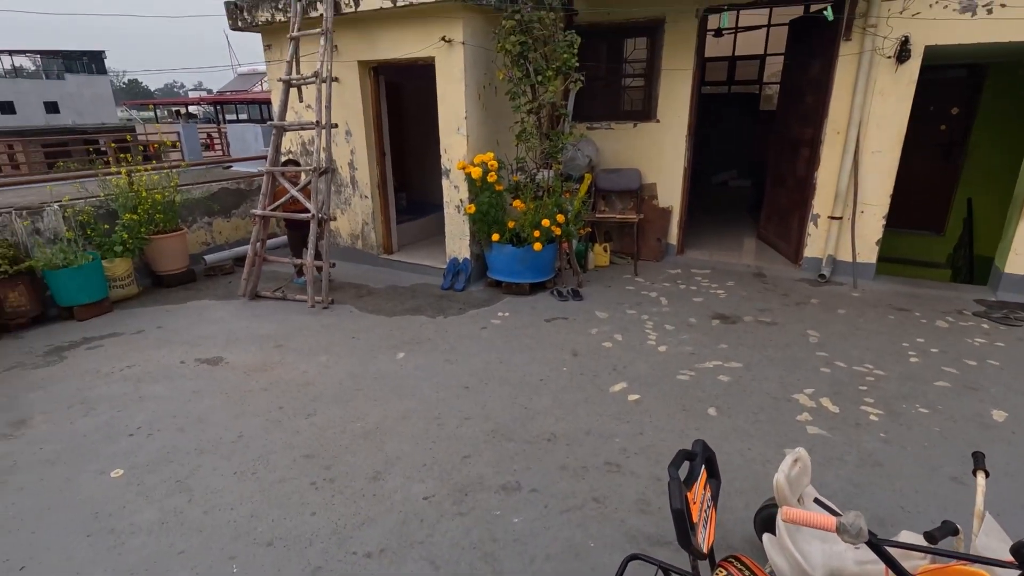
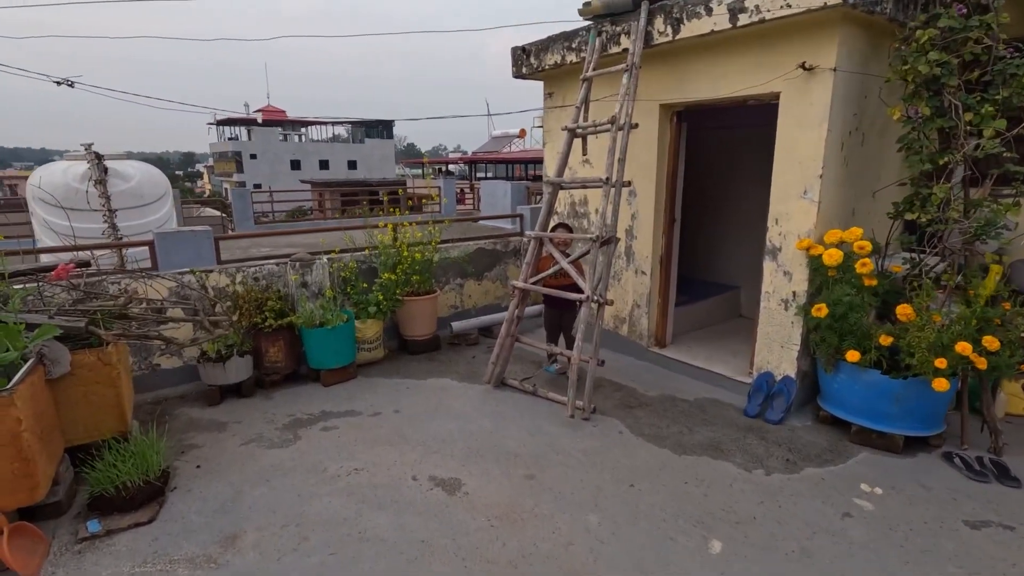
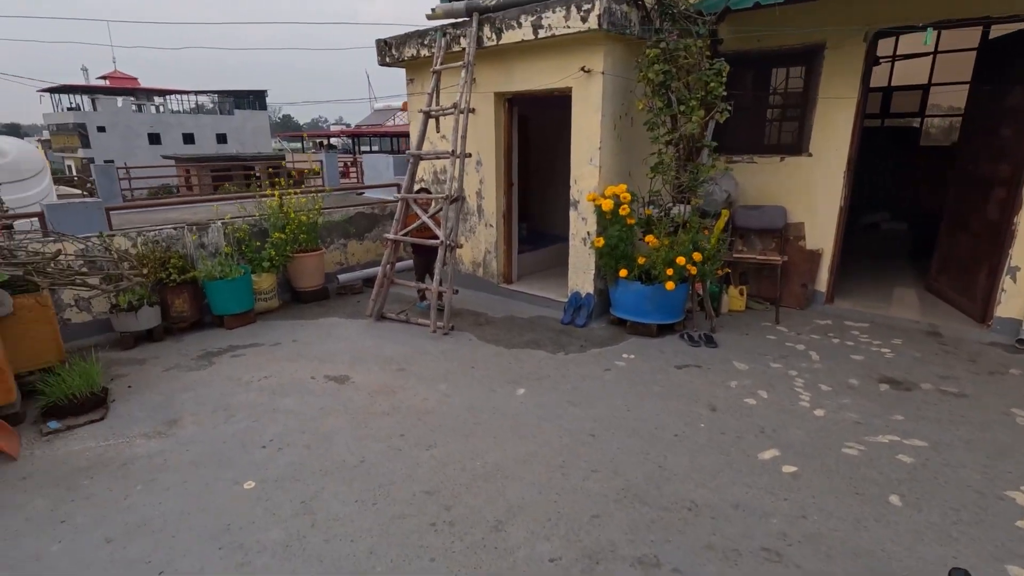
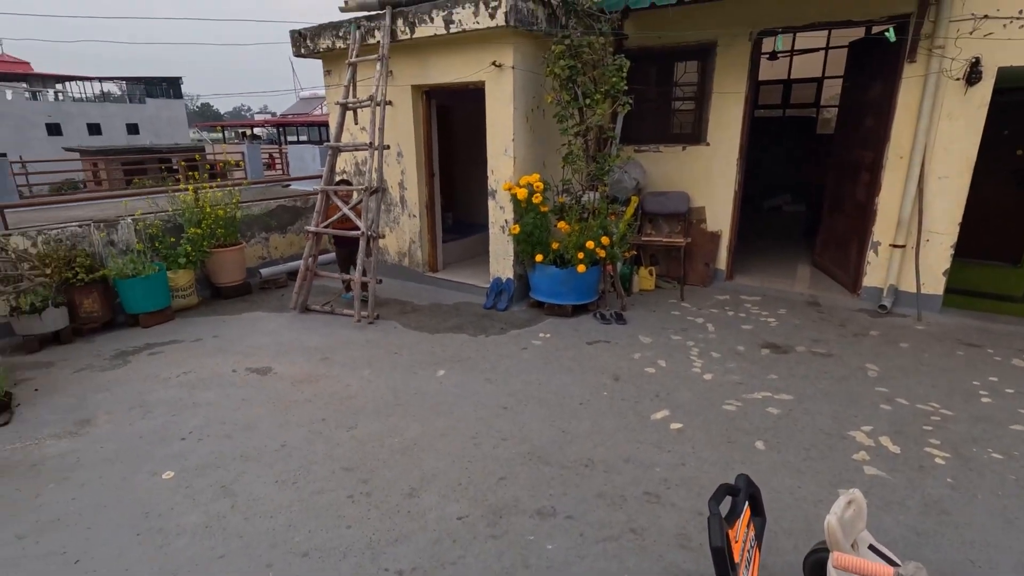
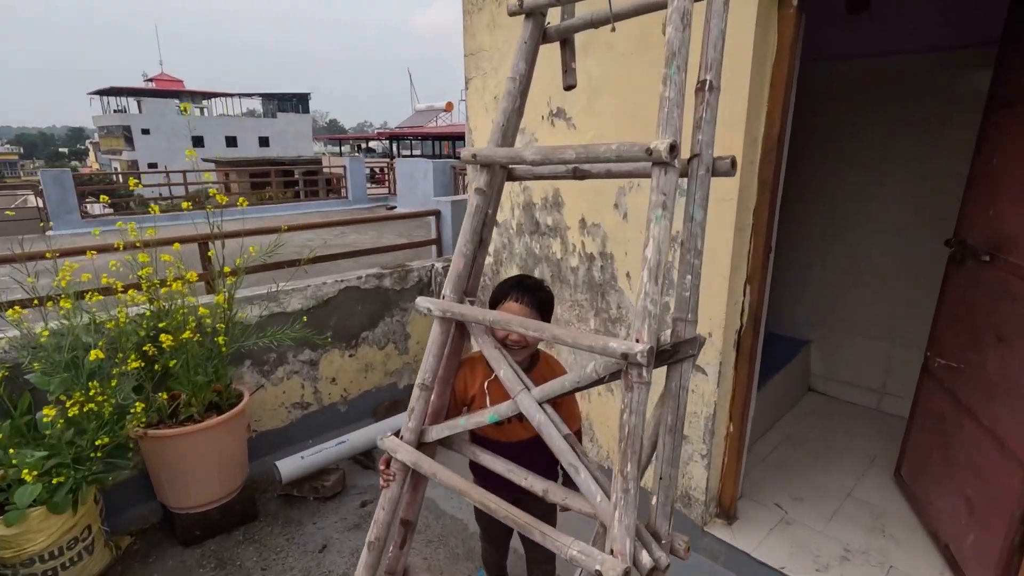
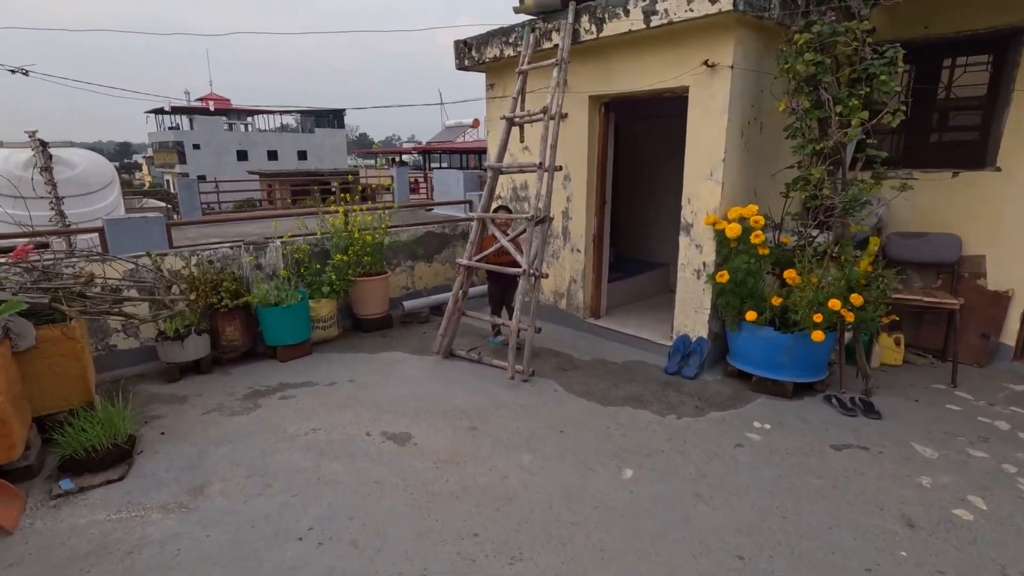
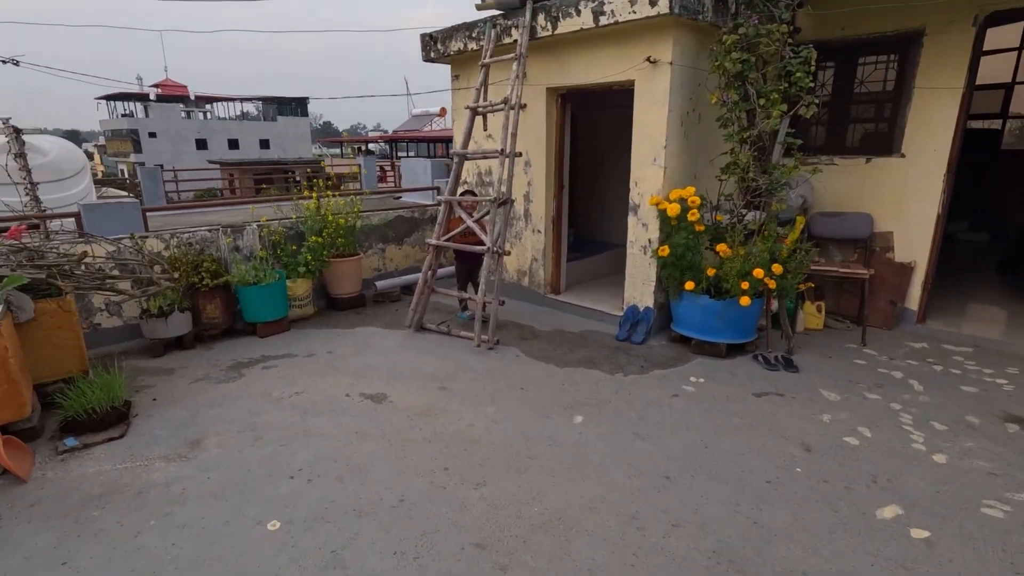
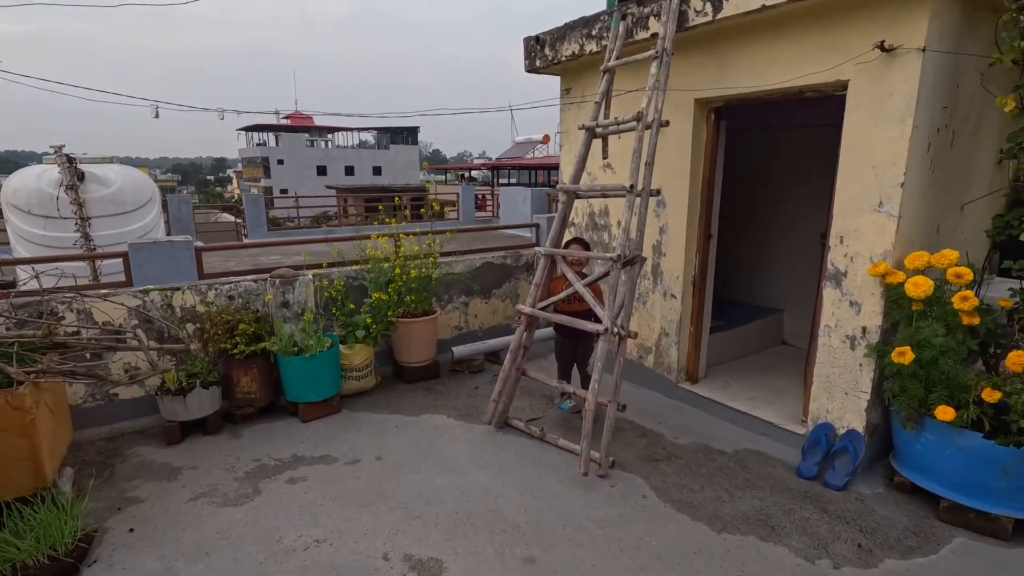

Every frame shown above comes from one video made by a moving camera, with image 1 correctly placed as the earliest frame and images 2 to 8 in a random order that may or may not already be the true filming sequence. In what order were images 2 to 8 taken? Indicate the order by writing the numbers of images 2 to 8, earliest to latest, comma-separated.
4, 3, 7, 6, 2, 8, 5
